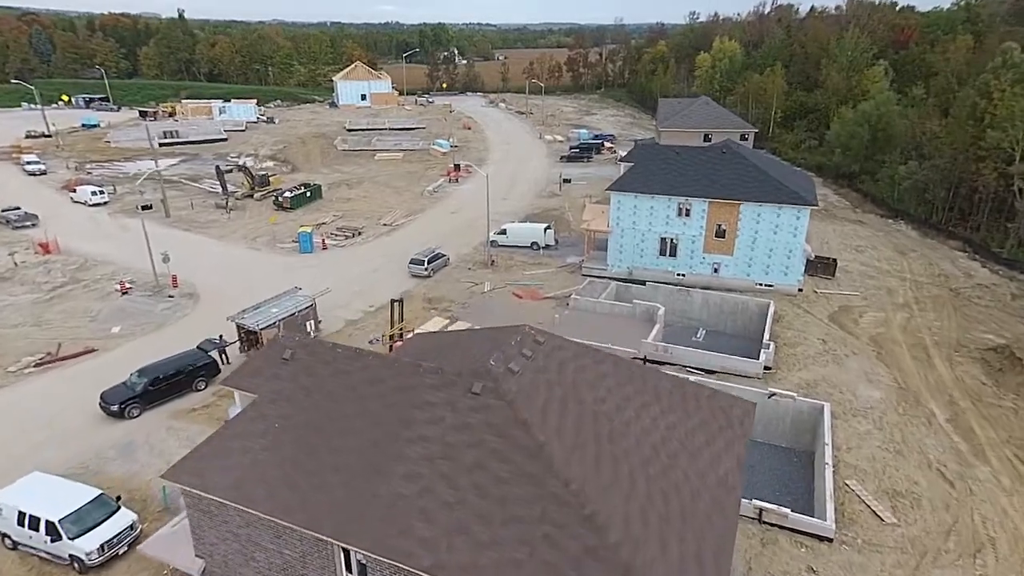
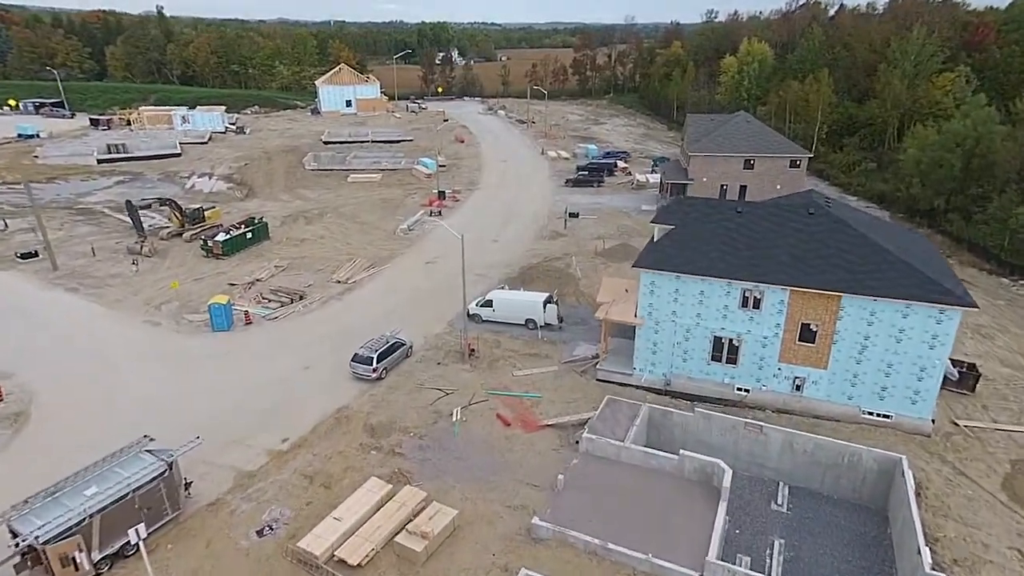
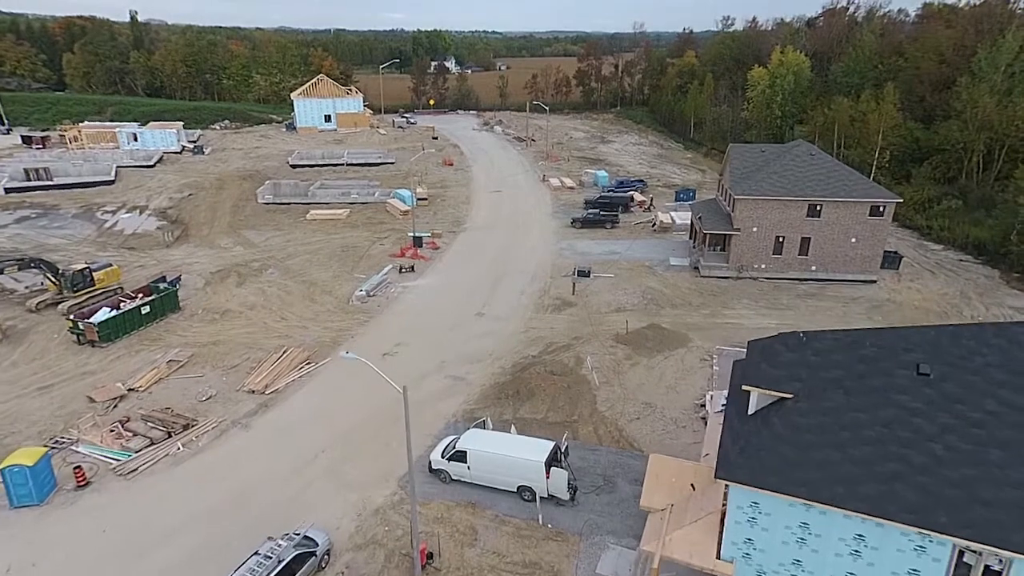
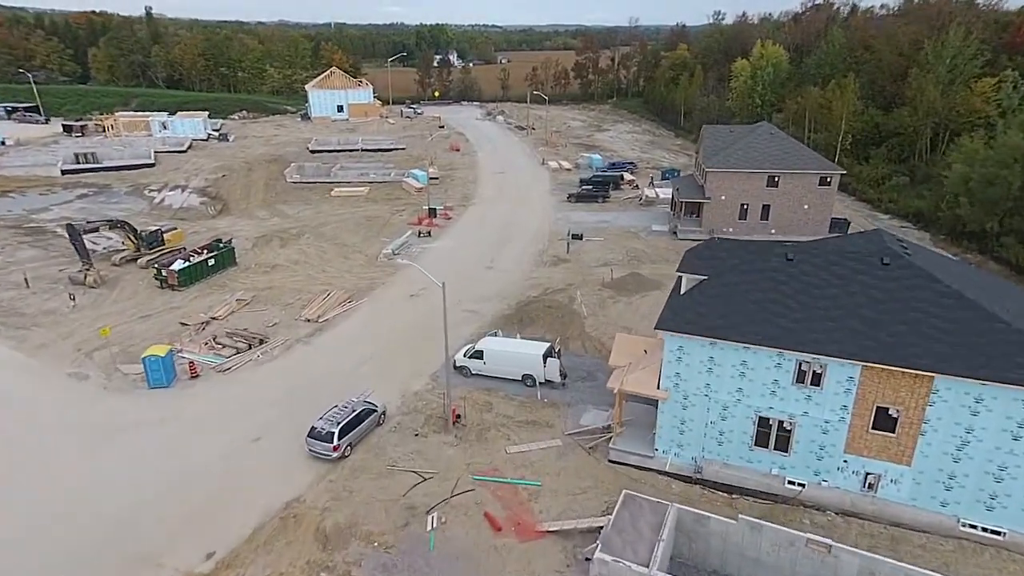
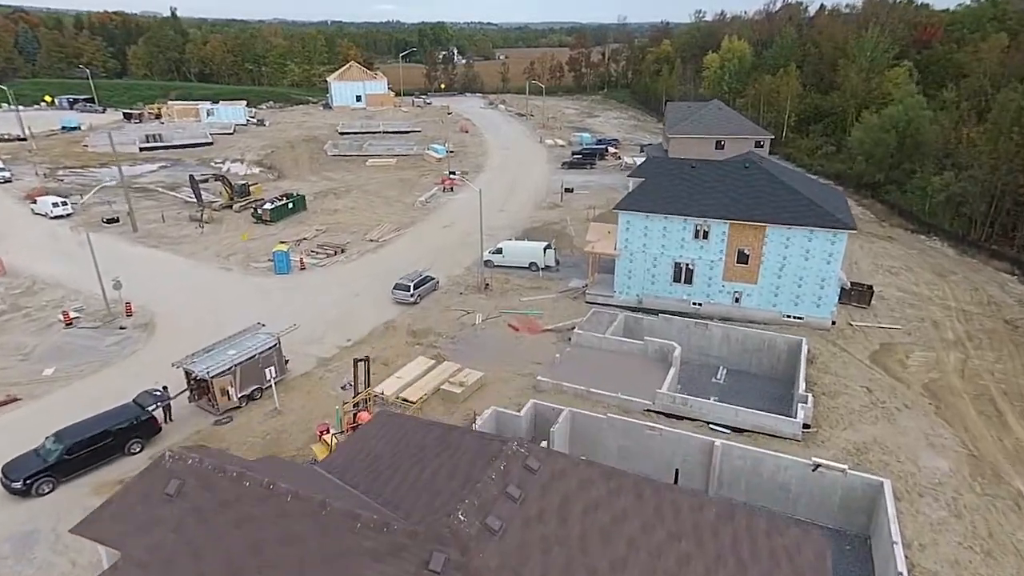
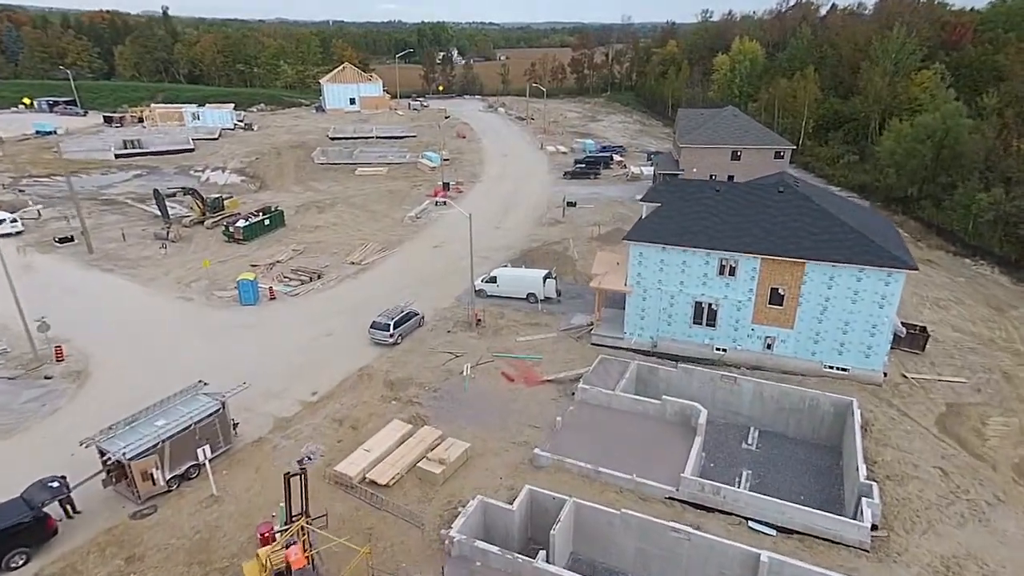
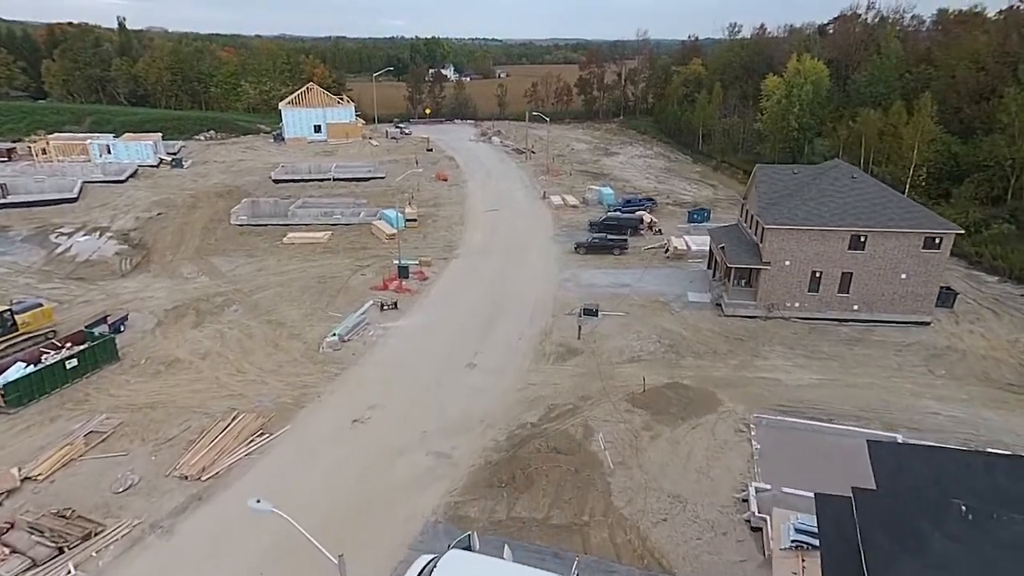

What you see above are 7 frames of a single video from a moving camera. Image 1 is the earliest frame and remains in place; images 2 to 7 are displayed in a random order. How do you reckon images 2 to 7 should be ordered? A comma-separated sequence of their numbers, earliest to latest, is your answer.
5, 6, 2, 4, 3, 7
